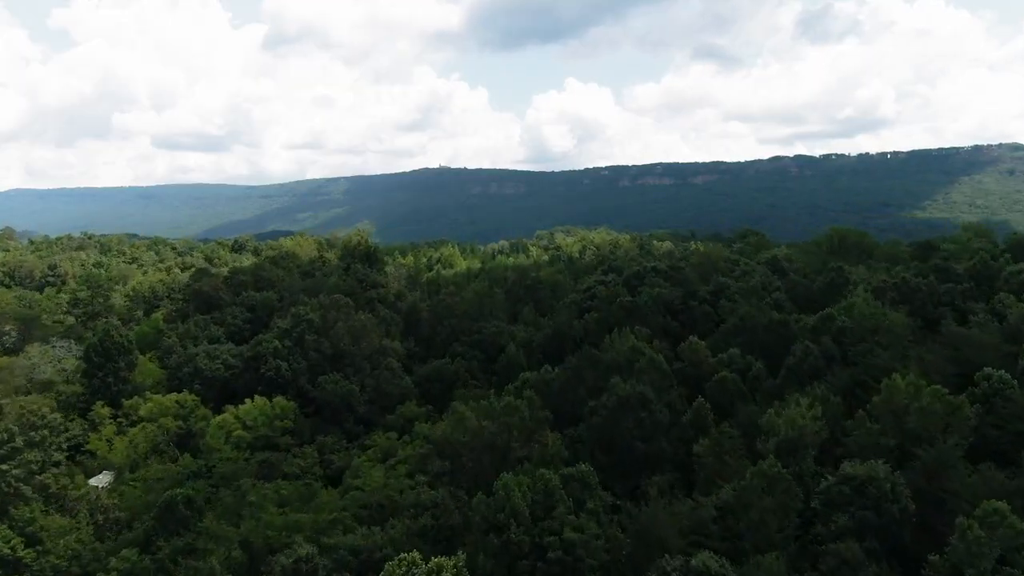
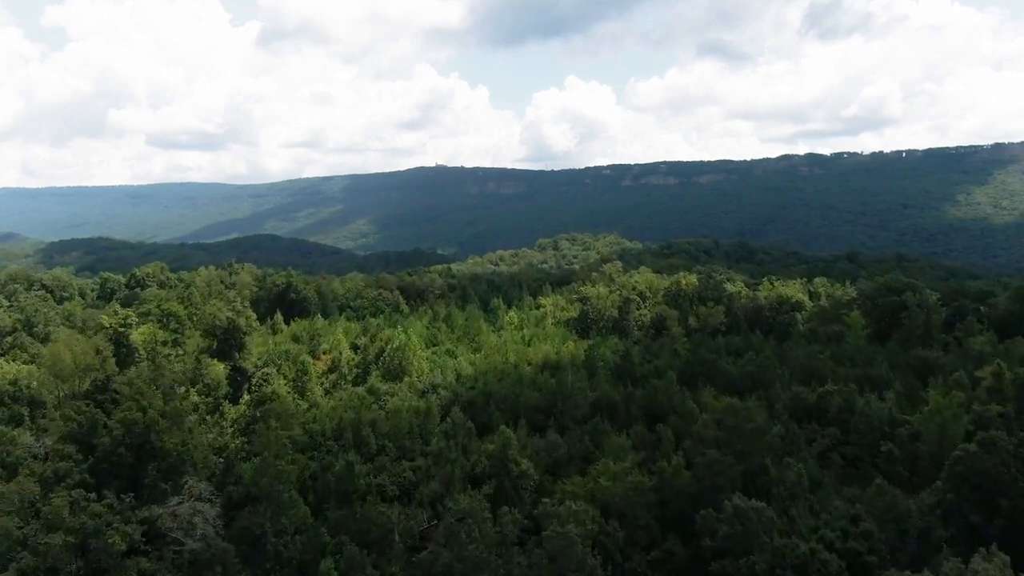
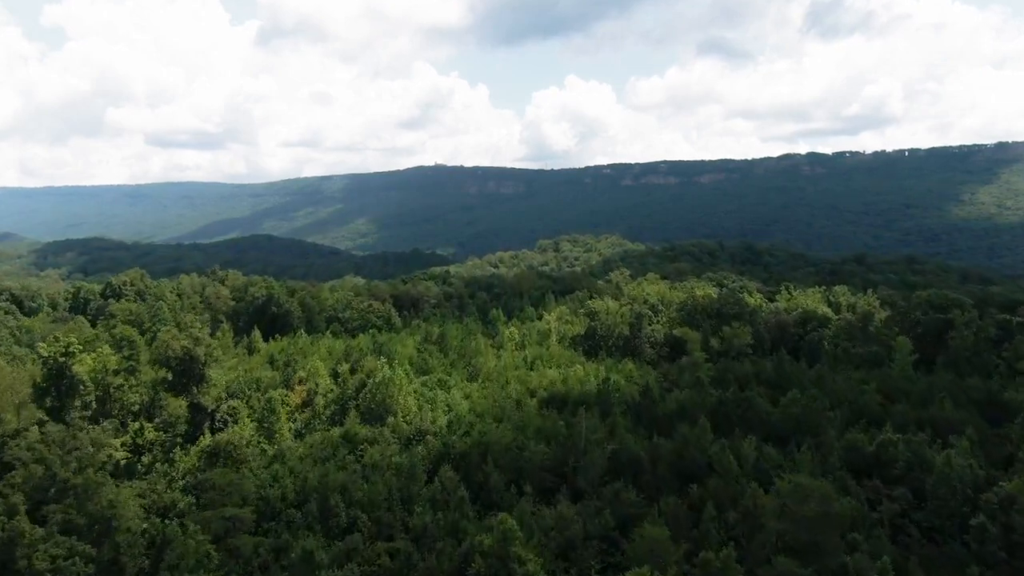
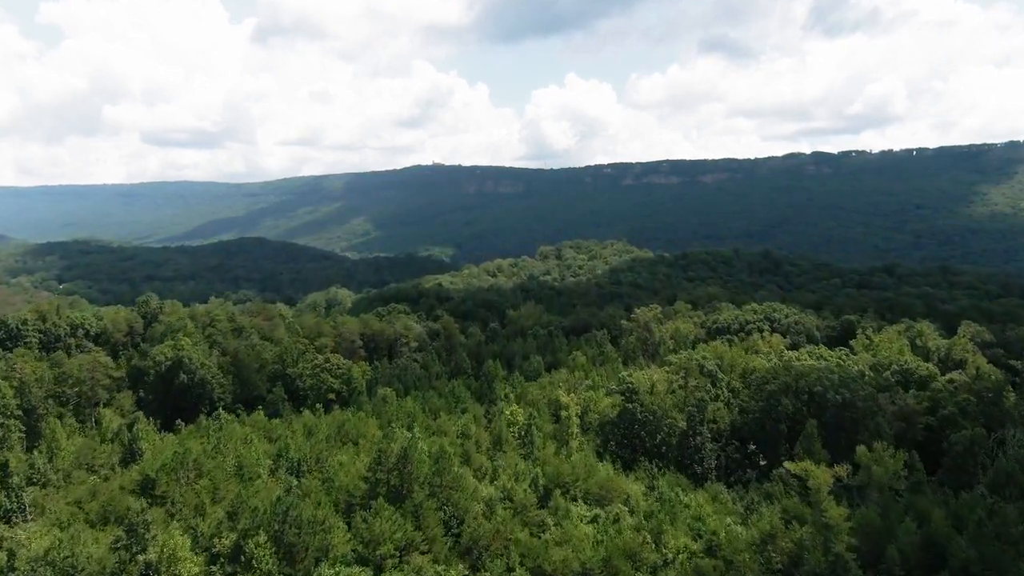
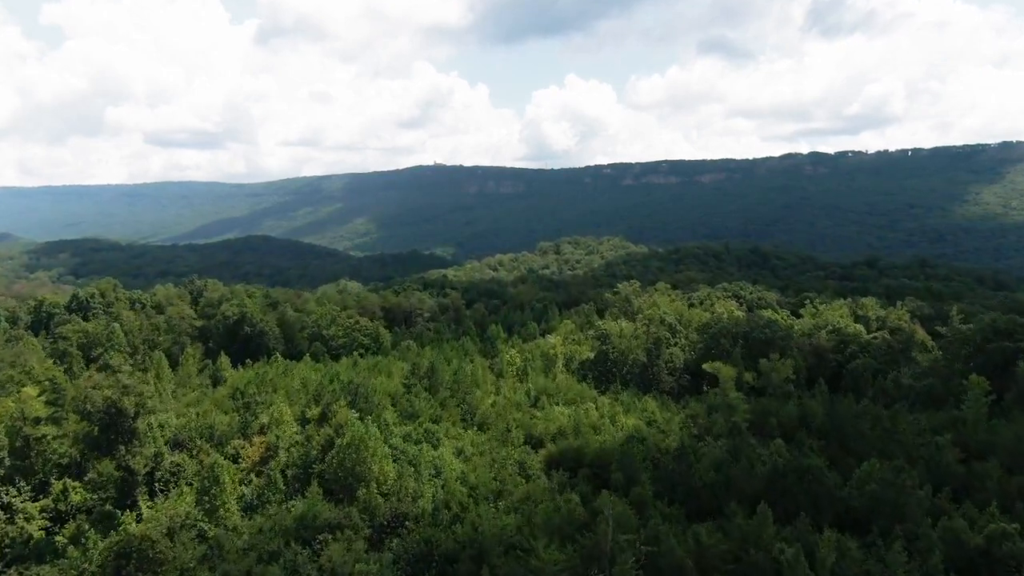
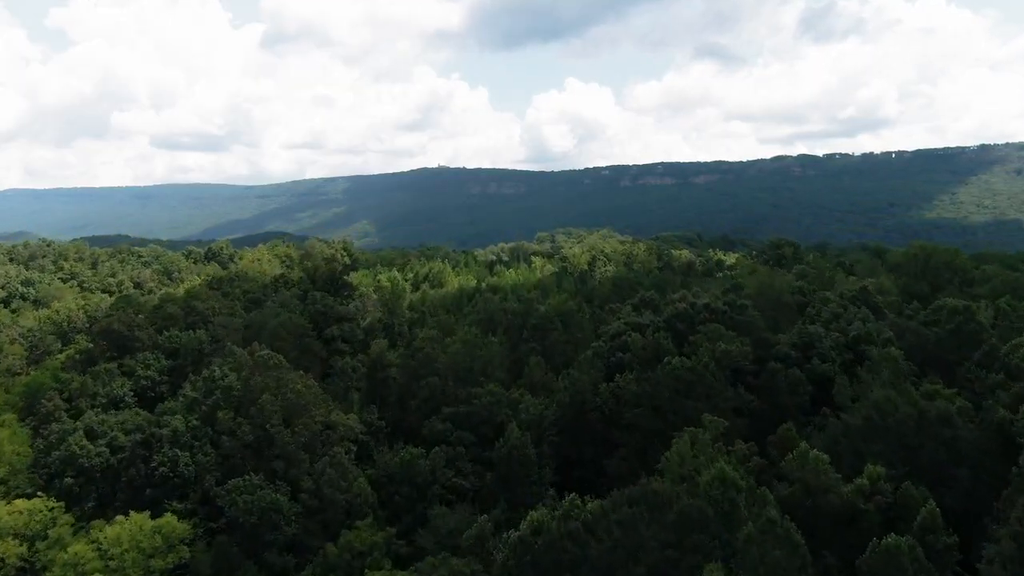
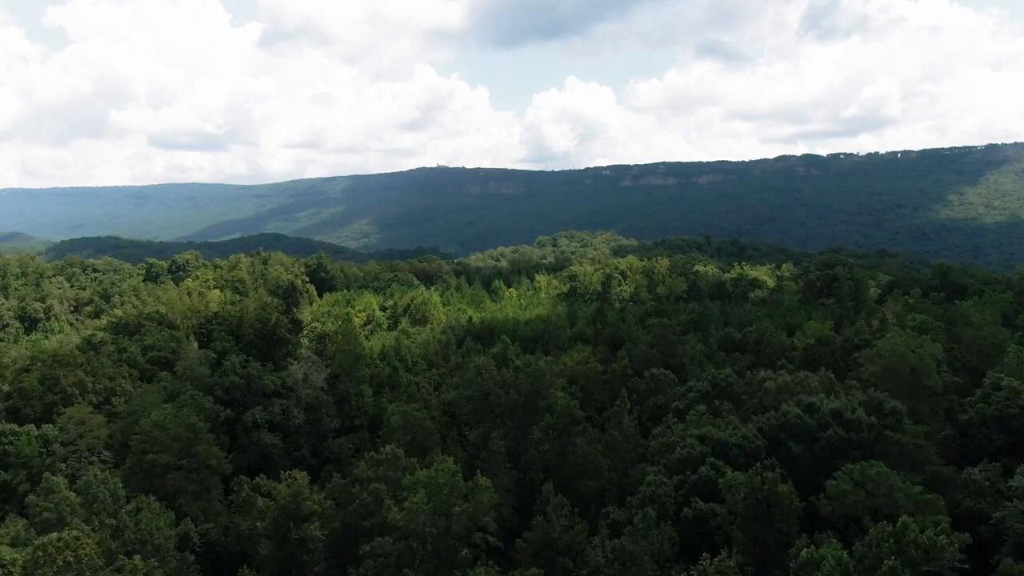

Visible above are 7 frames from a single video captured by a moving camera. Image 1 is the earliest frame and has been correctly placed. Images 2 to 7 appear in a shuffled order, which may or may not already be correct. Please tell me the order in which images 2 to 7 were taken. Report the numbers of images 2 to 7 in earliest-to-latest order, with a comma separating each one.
6, 7, 2, 3, 5, 4
